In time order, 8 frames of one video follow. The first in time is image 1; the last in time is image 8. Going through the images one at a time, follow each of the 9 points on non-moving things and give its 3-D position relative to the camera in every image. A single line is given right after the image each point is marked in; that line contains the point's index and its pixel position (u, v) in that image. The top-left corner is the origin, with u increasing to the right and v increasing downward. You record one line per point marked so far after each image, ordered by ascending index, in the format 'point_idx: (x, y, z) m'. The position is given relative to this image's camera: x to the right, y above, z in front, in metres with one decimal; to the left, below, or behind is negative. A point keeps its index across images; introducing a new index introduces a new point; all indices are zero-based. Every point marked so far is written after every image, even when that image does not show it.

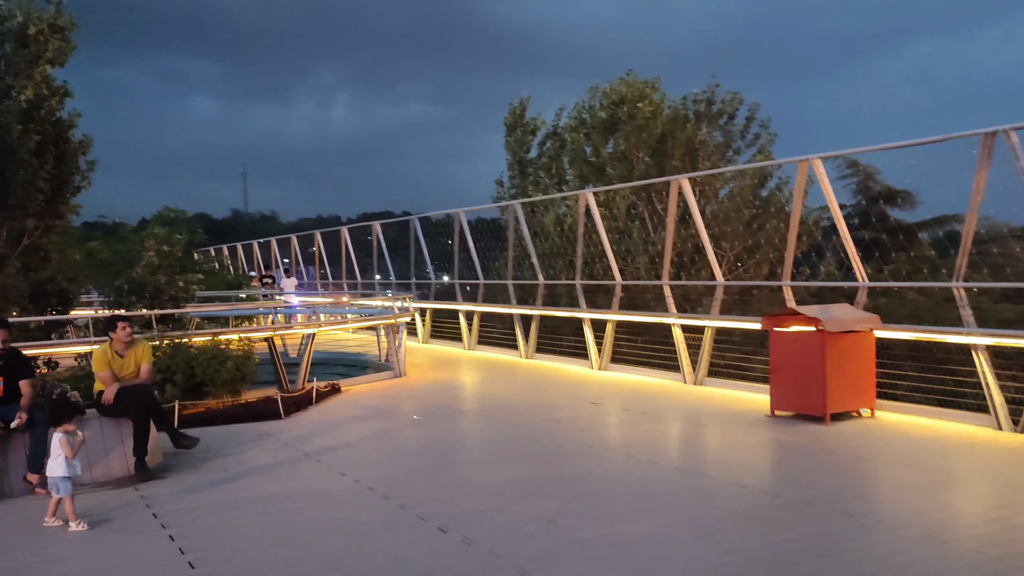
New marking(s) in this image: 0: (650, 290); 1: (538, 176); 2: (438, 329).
0: (+1.6, 0.0, +10.8) m
1: (+0.6, +2.2, +17.6) m
2: (-1.3, -0.7, +16.2) m
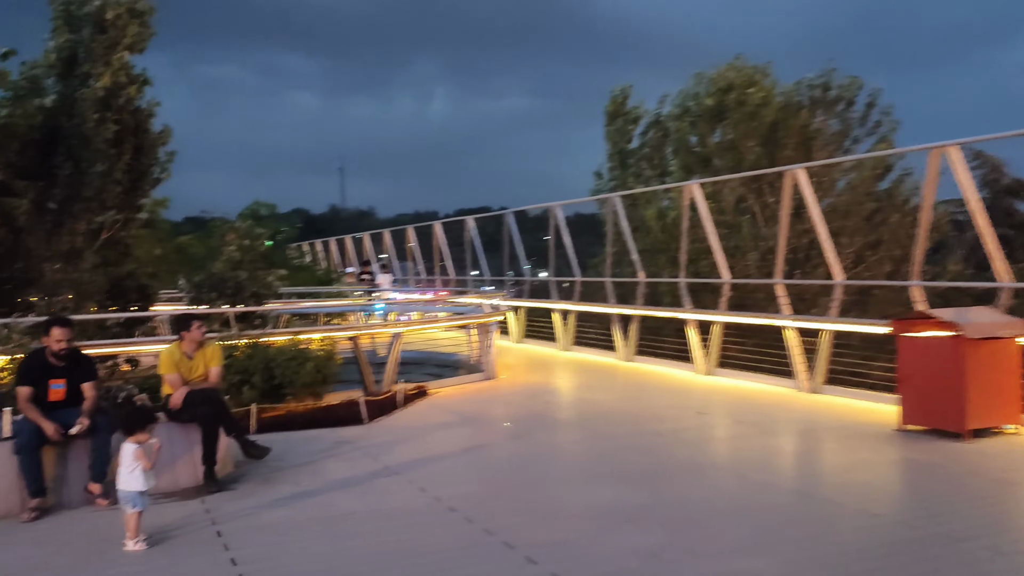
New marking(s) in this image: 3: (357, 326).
0: (+2.7, 0.0, +9.9) m
1: (+2.4, +2.3, +16.8) m
2: (+0.3, -0.7, +15.6) m
3: (-1.4, -0.4, +8.4) m
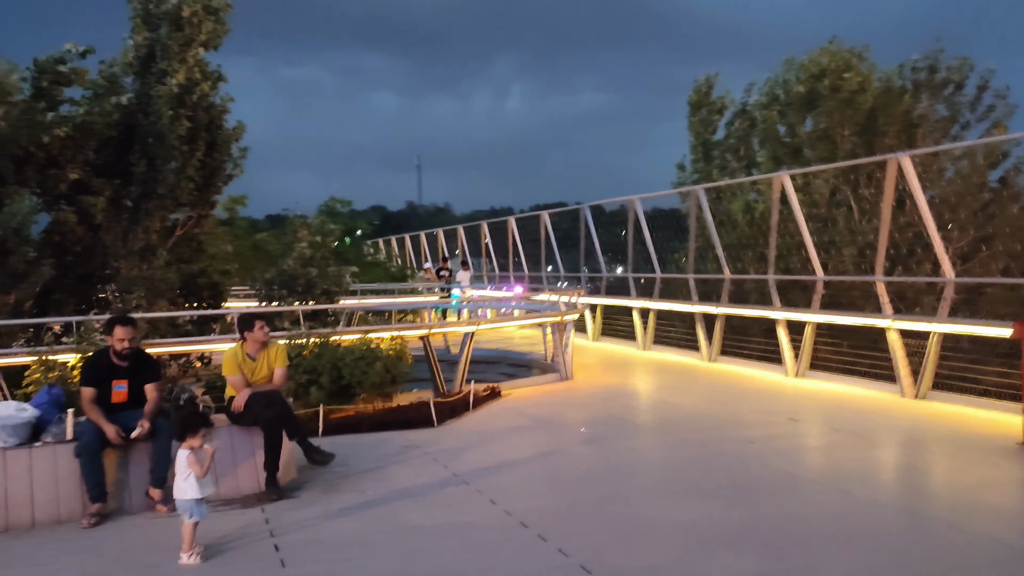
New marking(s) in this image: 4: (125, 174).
0: (+3.5, 0.0, +9.3) m
1: (+3.8, +2.3, +16.1) m
2: (+1.7, -0.6, +15.1) m
3: (-0.7, -0.3, +8.1) m
4: (-4.0, +1.2, +9.0) m
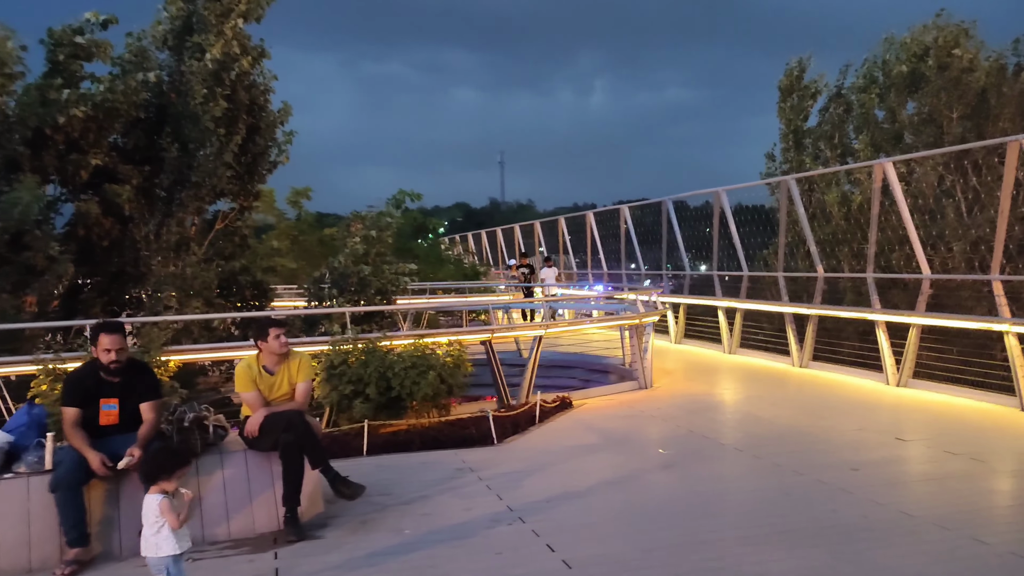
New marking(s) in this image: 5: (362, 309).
0: (+4.2, 0.0, +8.1) m
1: (+5.1, +2.3, +14.9) m
2: (+2.8, -0.6, +14.1) m
3: (-0.2, -0.3, +7.3) m
4: (-3.3, +1.2, +8.5) m
5: (-1.3, -0.2, +7.5) m
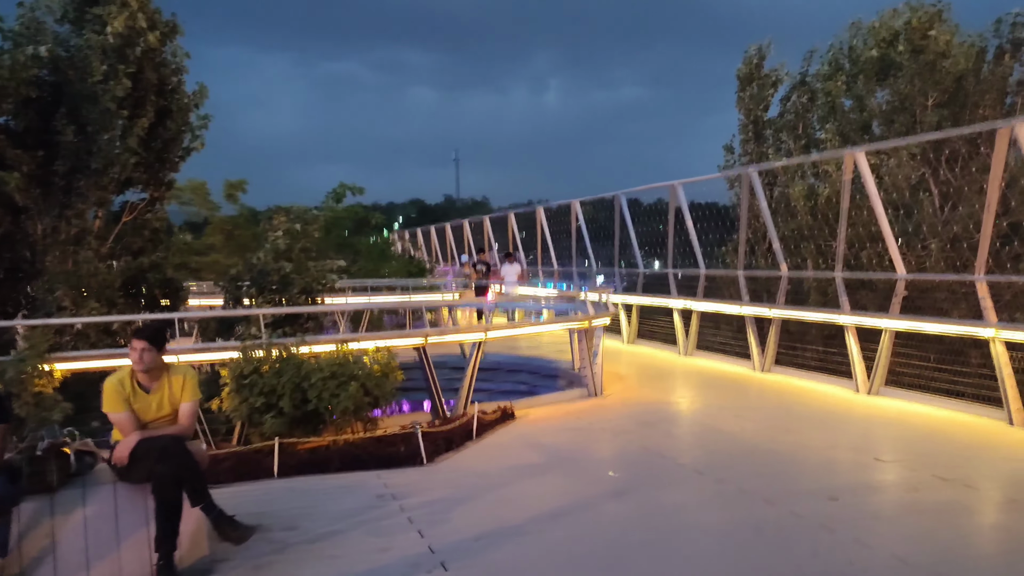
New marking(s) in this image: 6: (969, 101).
0: (+3.7, 0.0, +7.6) m
1: (+4.3, +2.3, +14.4) m
2: (+2.0, -0.6, +13.5) m
3: (-0.6, -0.3, +6.6) m
4: (-3.8, +1.2, +7.6) m
5: (-1.7, -0.2, +6.7) m
6: (+5.1, +2.1, +10.0) m
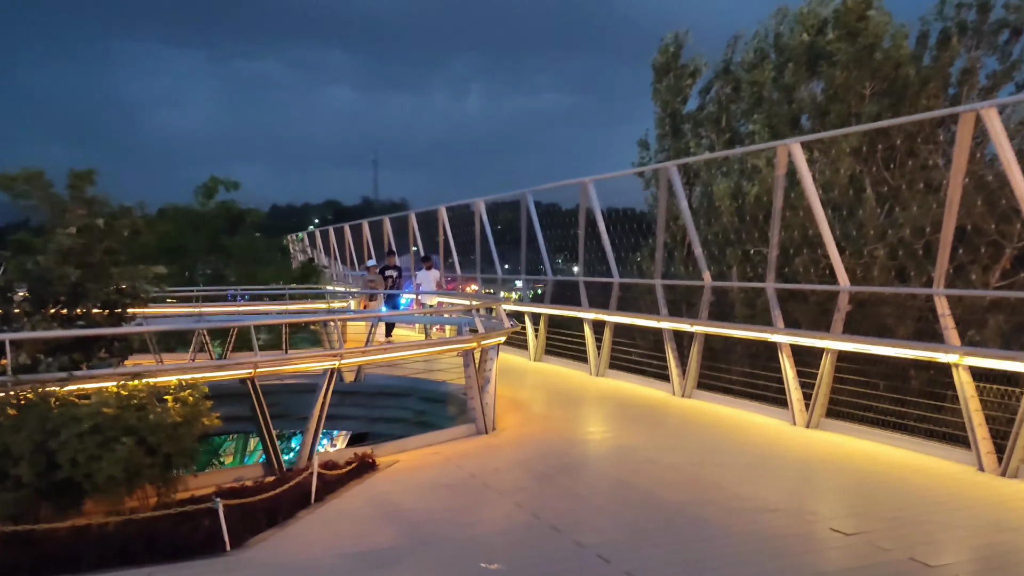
0: (+2.8, -0.1, +6.4) m
1: (+2.7, +2.2, +13.3) m
2: (+0.6, -0.7, +12.2) m
3: (-1.4, -0.4, +5.0) m
4: (-4.7, +1.1, +5.8) m
5: (-2.5, -0.3, +5.1) m
6: (+4.0, +1.9, +9.0) m
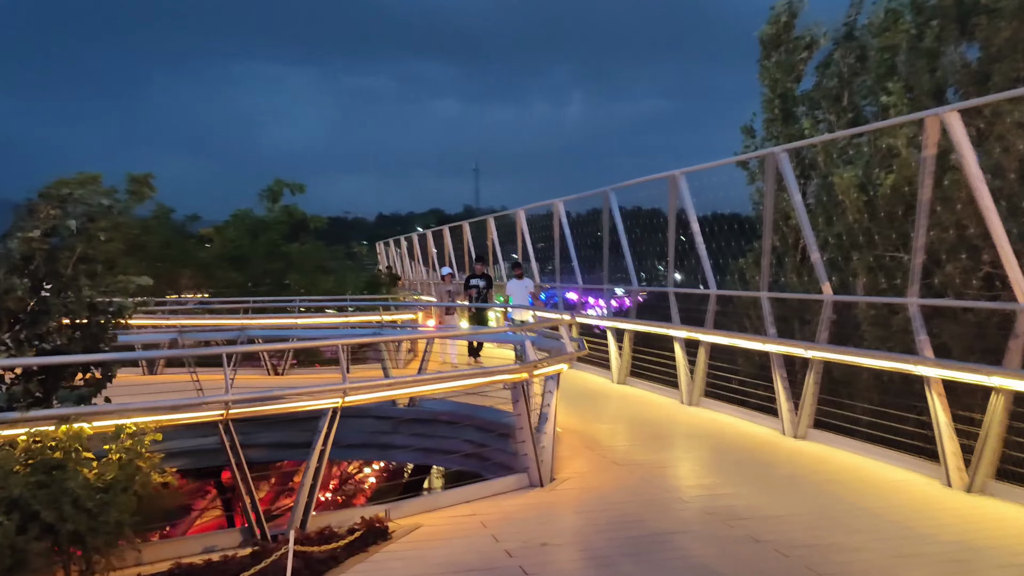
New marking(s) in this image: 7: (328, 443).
0: (+3.1, -0.2, +4.7) m
1: (+3.8, +2.0, +11.5) m
2: (+1.6, -0.9, +10.7) m
3: (-1.3, -0.5, +3.8) m
4: (-4.4, +1.0, +4.9) m
5: (-2.3, -0.3, +4.0) m
6: (+4.6, +1.8, +7.1) m
7: (-0.9, -0.8, +4.6) m
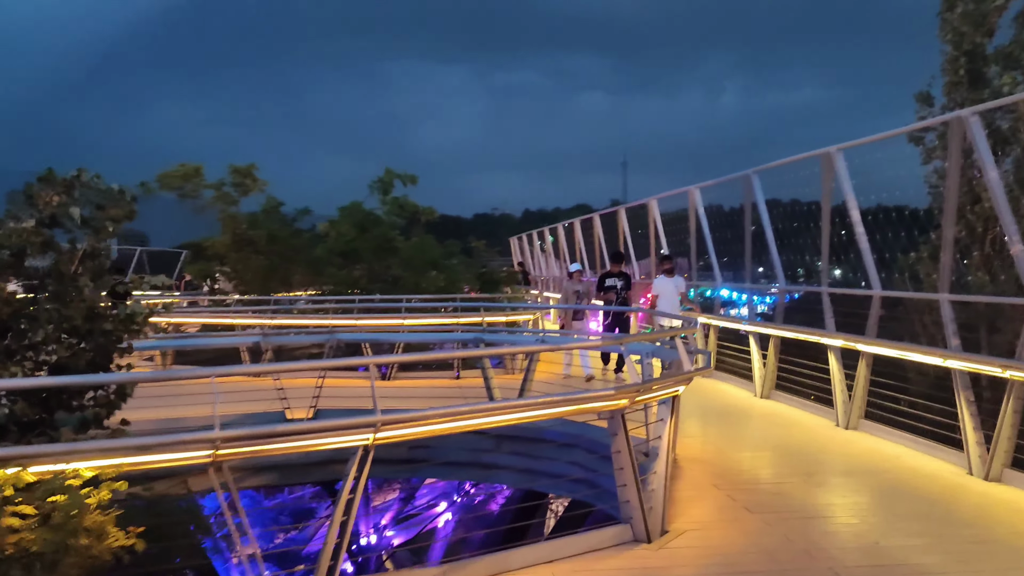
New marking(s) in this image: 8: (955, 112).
0: (+3.4, -0.2, +3.1) m
1: (+5.2, +2.0, +9.7) m
2: (+2.9, -0.9, +9.2) m
3: (-1.1, -0.5, +2.9) m
4: (-4.0, +1.0, +4.5) m
5: (-2.1, -0.3, +3.2) m
6: (+5.2, +1.8, +5.2) m
7: (-0.6, -0.8, +3.6) m
8: (+3.0, +1.2, +6.1) m
